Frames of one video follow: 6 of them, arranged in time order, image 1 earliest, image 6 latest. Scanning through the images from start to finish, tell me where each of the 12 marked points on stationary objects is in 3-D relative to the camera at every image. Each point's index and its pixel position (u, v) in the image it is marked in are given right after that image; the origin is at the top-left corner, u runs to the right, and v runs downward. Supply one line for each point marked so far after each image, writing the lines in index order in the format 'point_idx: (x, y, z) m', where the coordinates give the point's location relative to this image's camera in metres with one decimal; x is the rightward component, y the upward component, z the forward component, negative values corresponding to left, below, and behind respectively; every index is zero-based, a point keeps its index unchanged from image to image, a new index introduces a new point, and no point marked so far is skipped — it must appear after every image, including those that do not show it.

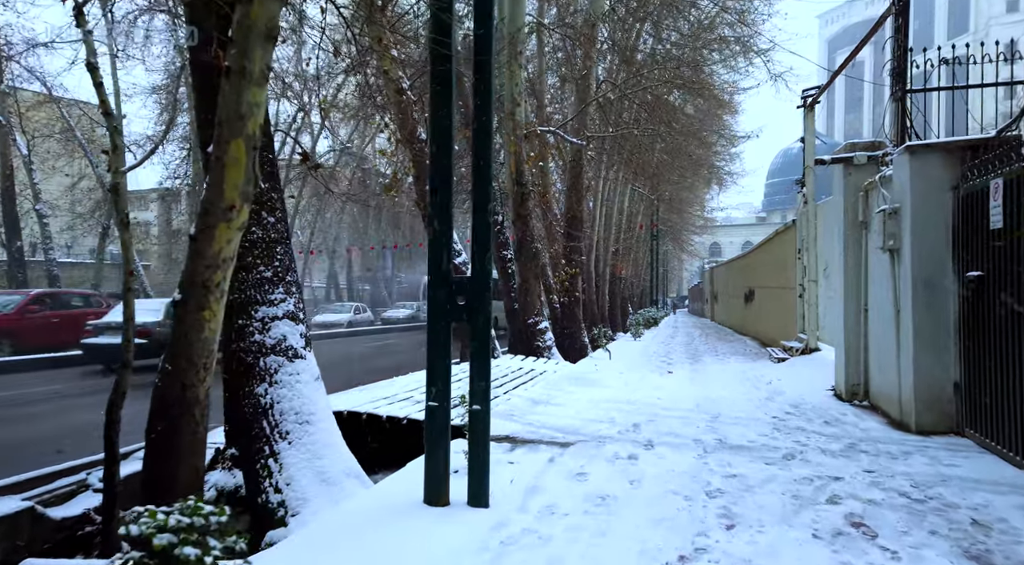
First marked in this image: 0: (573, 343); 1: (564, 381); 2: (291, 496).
0: (+1.3, -1.3, +15.1) m
1: (+0.7, -1.3, +9.3) m
2: (-1.3, -1.3, +4.0) m
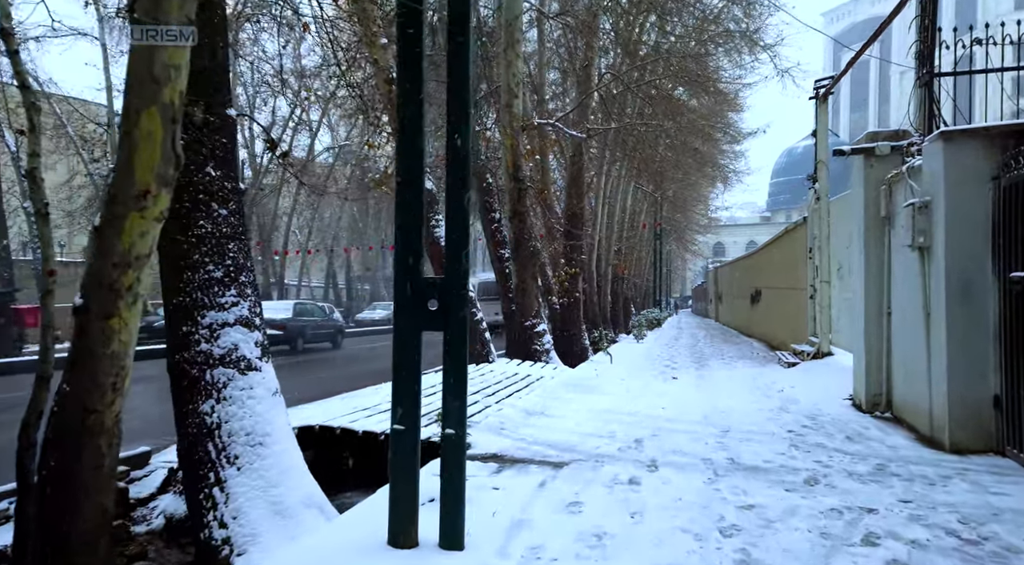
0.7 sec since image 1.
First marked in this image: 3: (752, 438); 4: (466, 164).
0: (+1.3, -1.4, +14.6) m
1: (+0.6, -1.4, +8.7) m
2: (-1.4, -1.3, +3.5) m
3: (+2.0, -1.3, +5.7) m
4: (-0.2, +0.6, +3.2) m
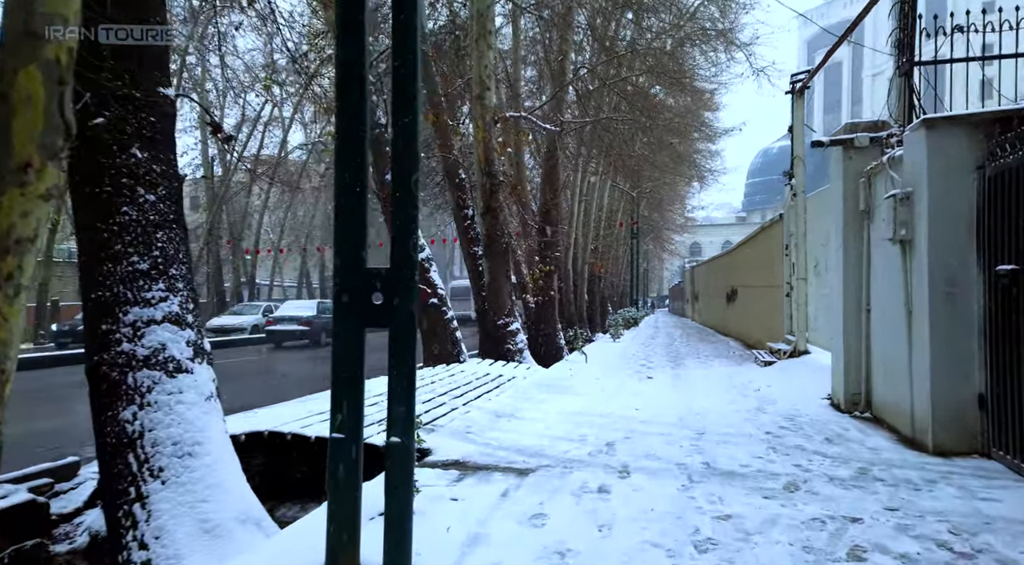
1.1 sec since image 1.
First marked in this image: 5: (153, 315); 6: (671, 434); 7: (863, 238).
0: (+0.7, -1.3, +14.3) m
1: (+0.3, -1.3, +8.4) m
2: (-1.6, -1.2, +3.1) m
3: (+1.7, -1.3, +5.5) m
4: (-0.4, +0.6, +2.9) m
5: (-1.8, -0.2, +3.5) m
6: (+1.3, -1.3, +5.7) m
7: (+3.4, +0.4, +6.6) m
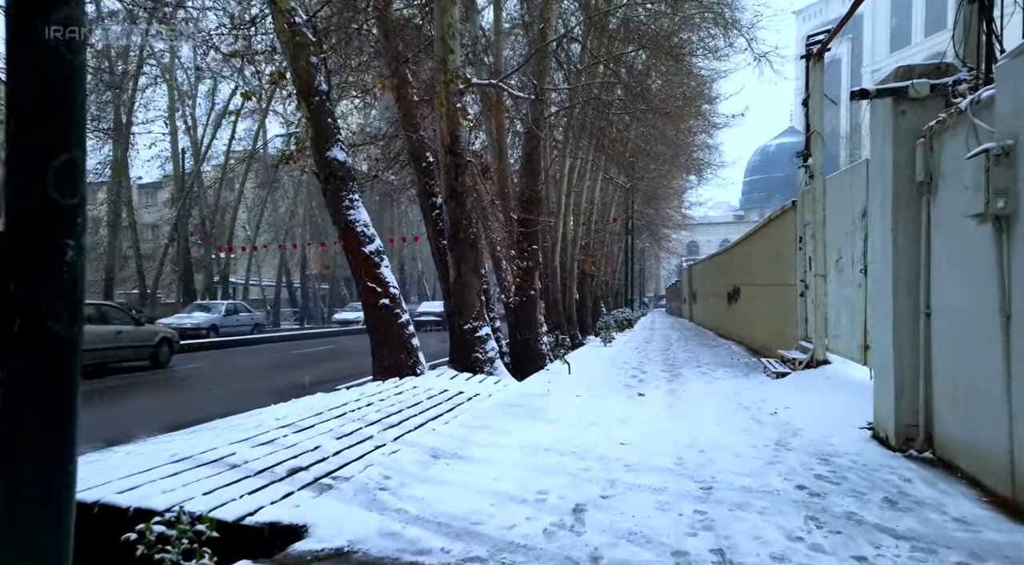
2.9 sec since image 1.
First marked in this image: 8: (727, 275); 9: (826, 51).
0: (+0.3, -1.3, +12.6) m
1: (-0.2, -1.3, +6.8) m
2: (-2.0, -1.2, +1.5) m
3: (+1.3, -1.2, +3.8) m
4: (-0.8, +0.6, +1.2) m
5: (-2.2, -0.1, +1.9) m
6: (+0.9, -1.2, +4.1) m
7: (+3.0, +0.5, +5.0) m
8: (+6.2, +0.2, +19.9) m
9: (+4.3, +3.2, +9.3) m
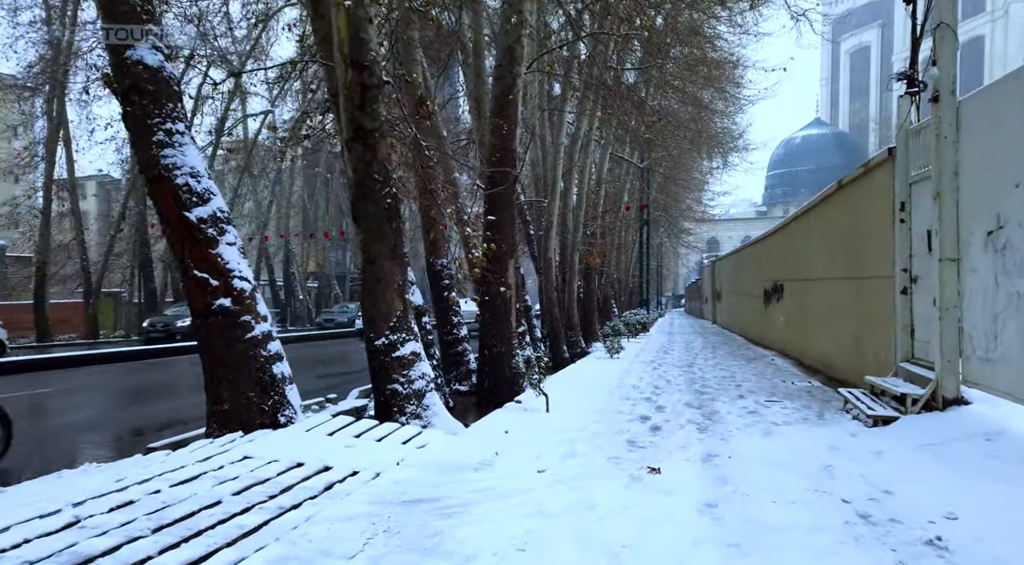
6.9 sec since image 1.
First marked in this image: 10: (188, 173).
0: (-0.2, -1.2, +9.1) m
1: (-0.8, -1.2, +3.2) m
2: (-2.7, -1.1, -2.0) m
3: (+0.6, -1.1, +0.3) m
4: (-1.6, +0.7, -2.3) m
5: (-3.0, -0.1, -1.6) m
6: (+0.3, -1.2, +0.5) m
7: (+2.3, +0.5, +1.4) m
8: (+5.9, +0.3, +16.2) m
9: (+3.7, +3.2, +5.7) m
10: (-2.5, +0.8, +5.2) m
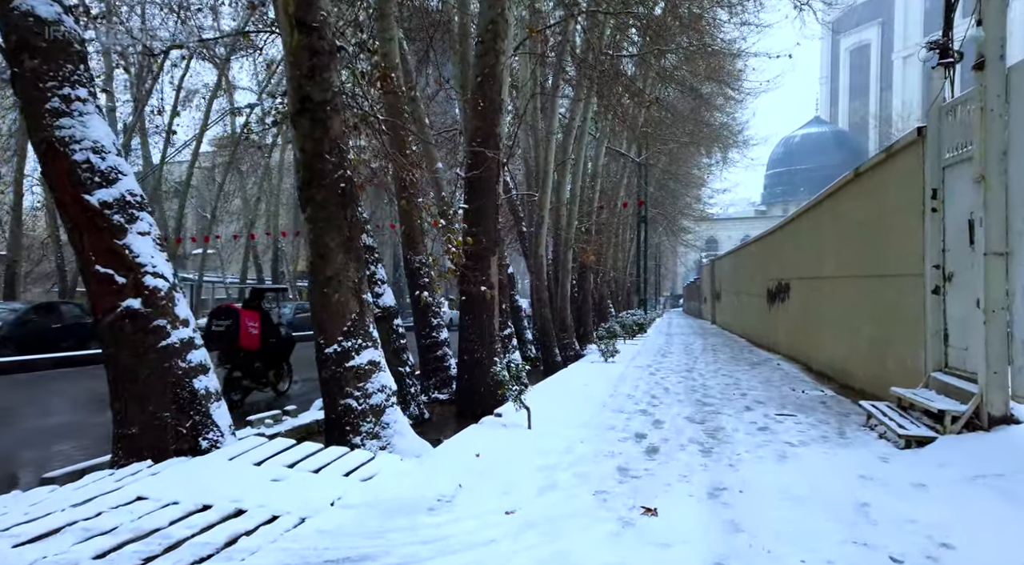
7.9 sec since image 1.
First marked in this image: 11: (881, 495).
0: (-0.4, -1.2, +8.2) m
1: (-1.0, -1.2, +2.4) m
2: (-2.9, -1.1, -2.9) m
3: (+0.4, -1.1, -0.6) m
4: (-1.7, +0.7, -3.2) m
5: (-3.2, 0.0, -2.5) m
6: (+0.1, -1.1, -0.3) m
7: (+2.1, +0.6, +0.5) m
8: (+5.7, +0.4, +15.3) m
9: (+3.5, +3.3, +4.8) m
10: (-2.7, +0.8, +4.3) m
11: (+2.2, -1.2, +3.9) m
